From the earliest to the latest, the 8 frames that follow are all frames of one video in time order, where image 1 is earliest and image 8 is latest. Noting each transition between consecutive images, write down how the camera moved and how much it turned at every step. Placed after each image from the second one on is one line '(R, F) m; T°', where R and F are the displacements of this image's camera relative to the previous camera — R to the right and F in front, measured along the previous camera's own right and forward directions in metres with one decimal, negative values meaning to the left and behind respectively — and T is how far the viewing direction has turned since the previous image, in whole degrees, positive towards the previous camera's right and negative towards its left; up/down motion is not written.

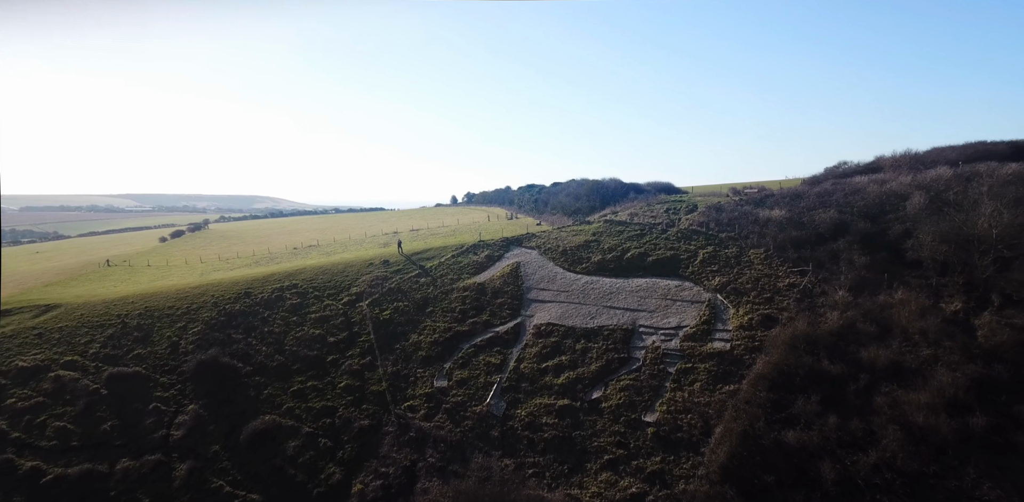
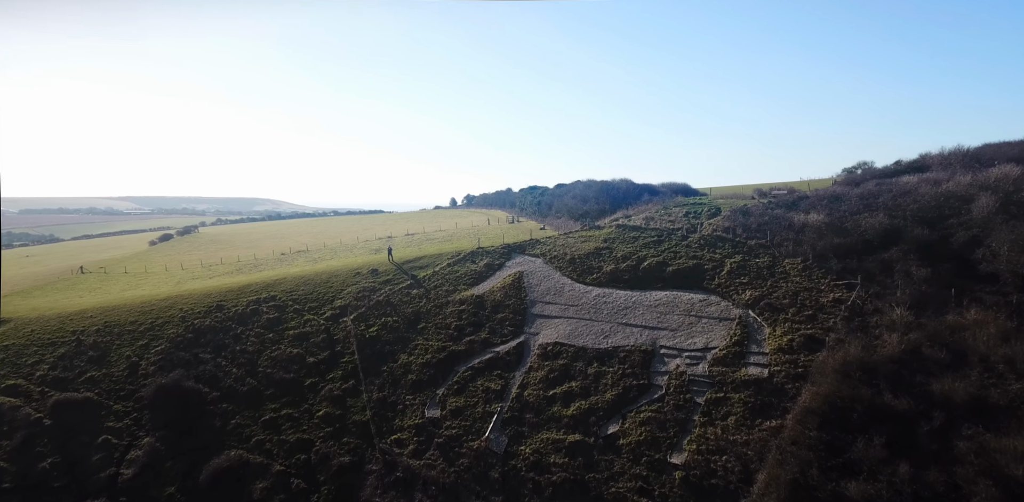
(-0.1, +5.1) m; 0°
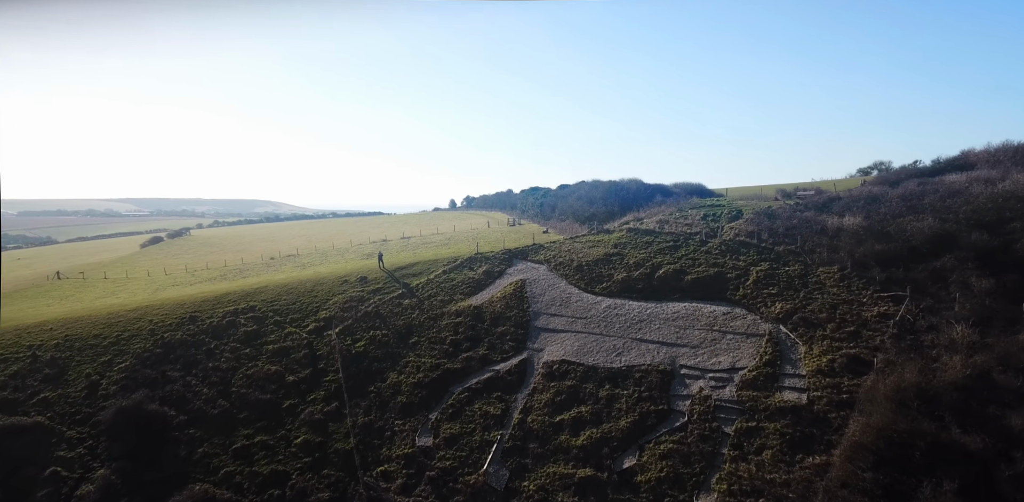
(-0.1, +4.0) m; 0°
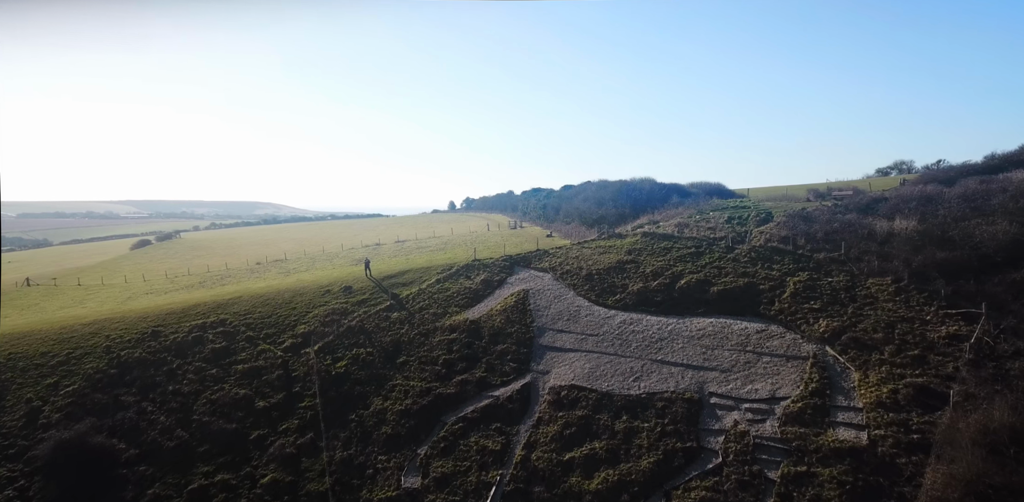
(0.0, +4.5) m; 0°
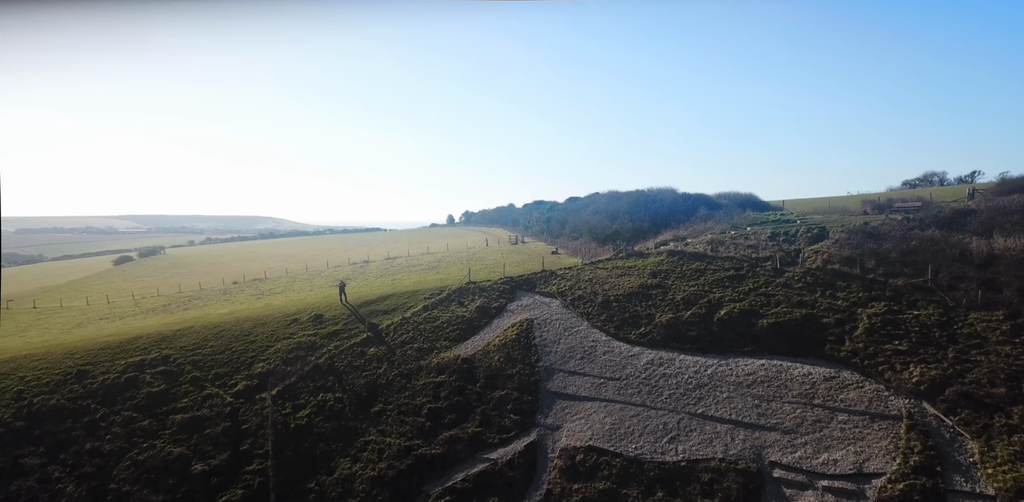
(0.0, +6.3) m; 0°
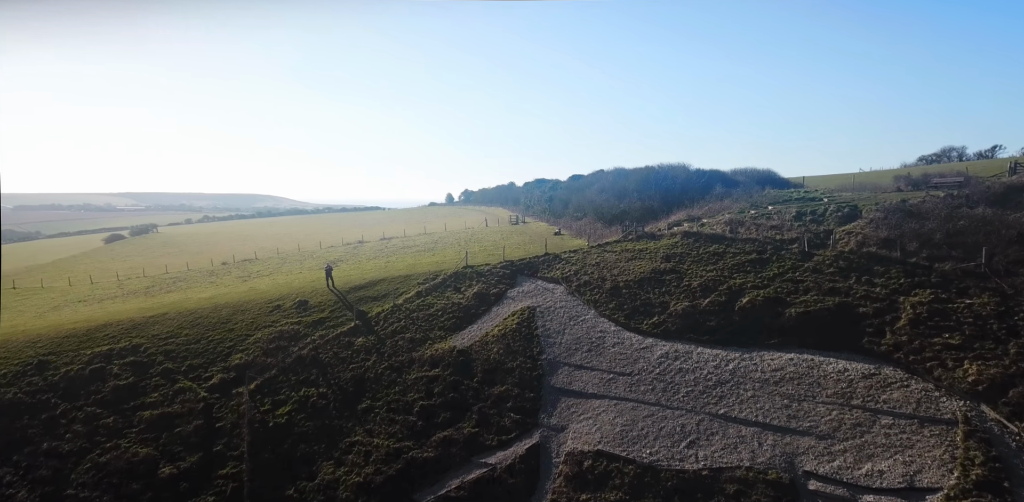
(0.0, +2.7) m; 0°
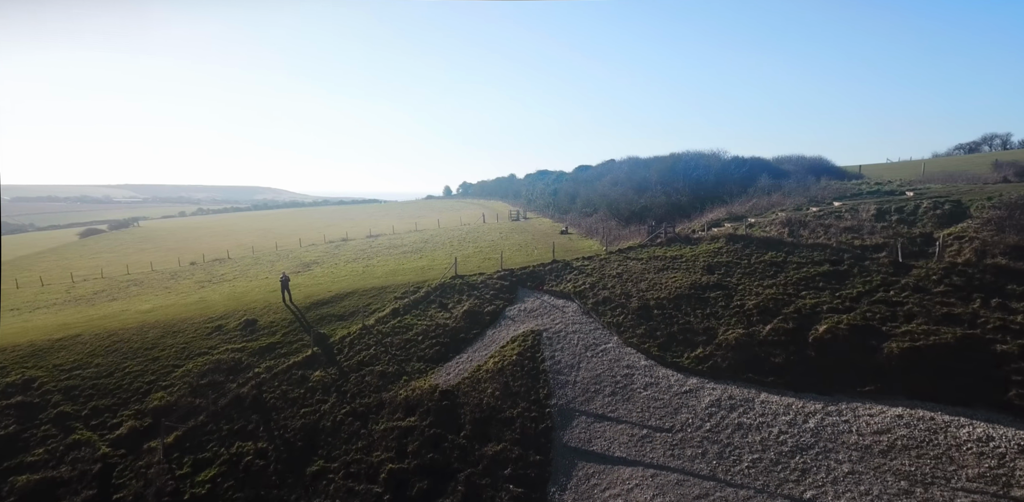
(0.0, +6.4) m; 0°
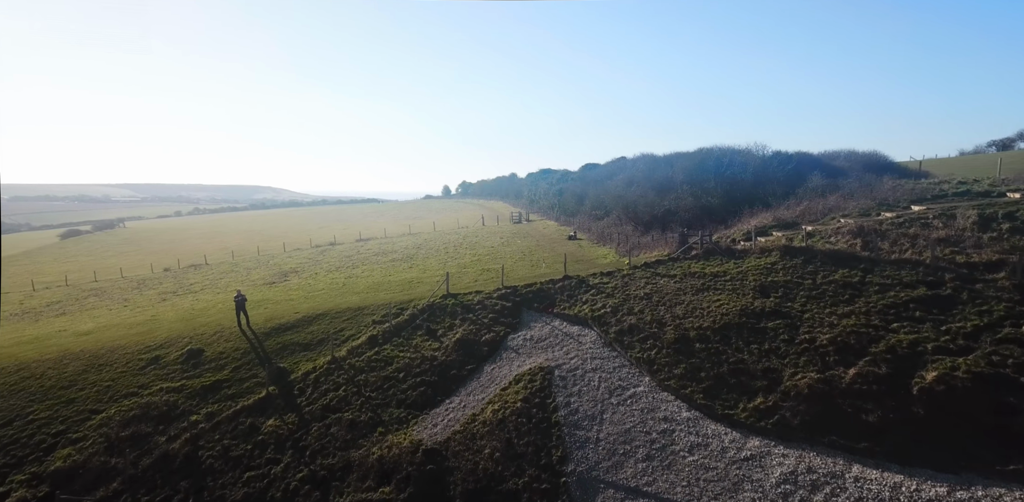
(-0.1, +4.7) m; 0°
